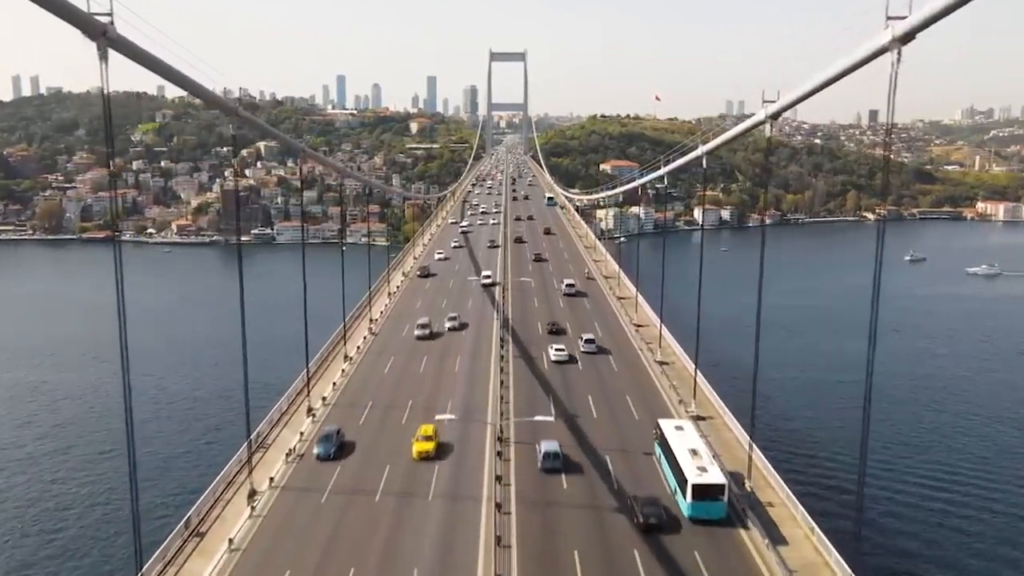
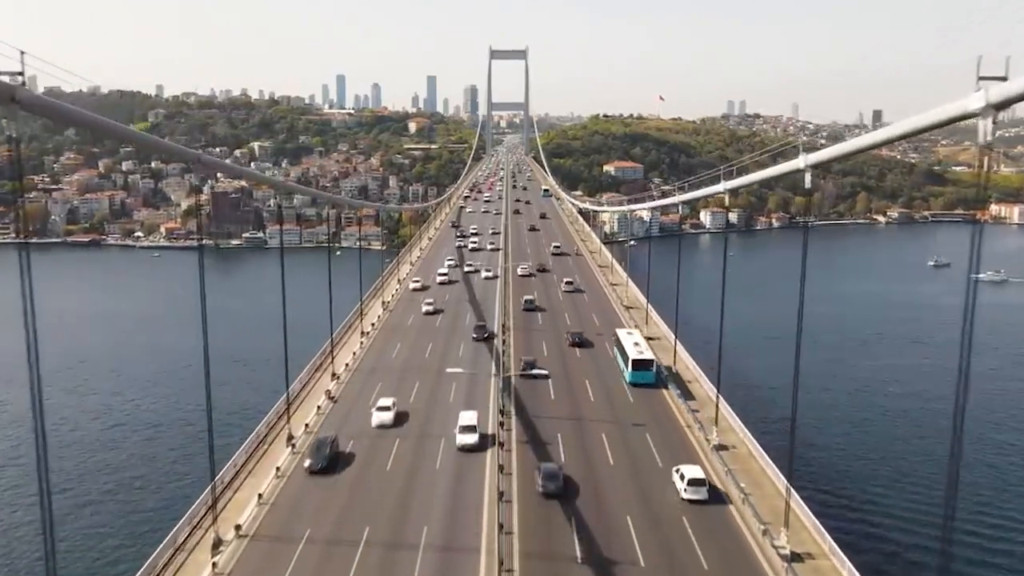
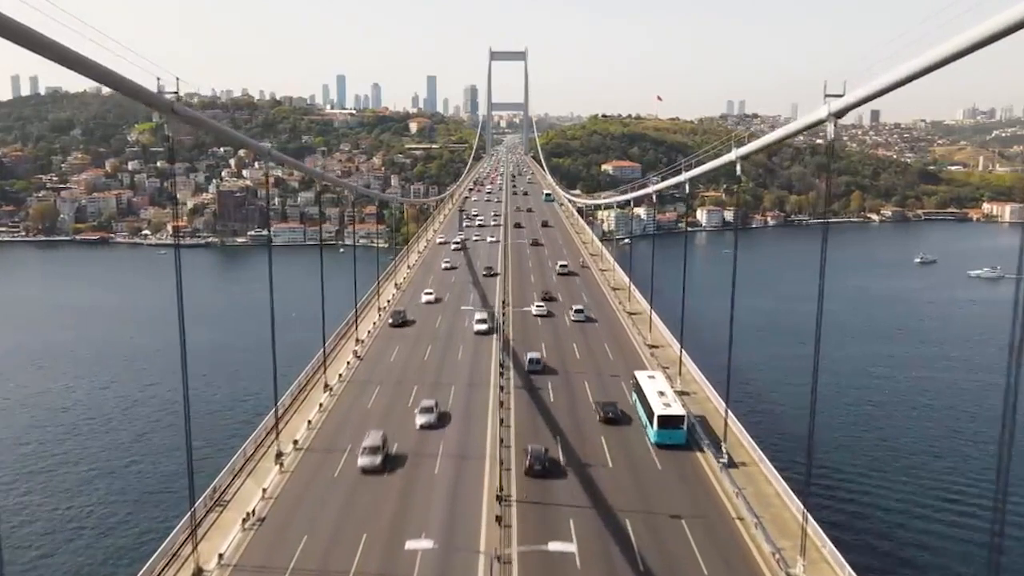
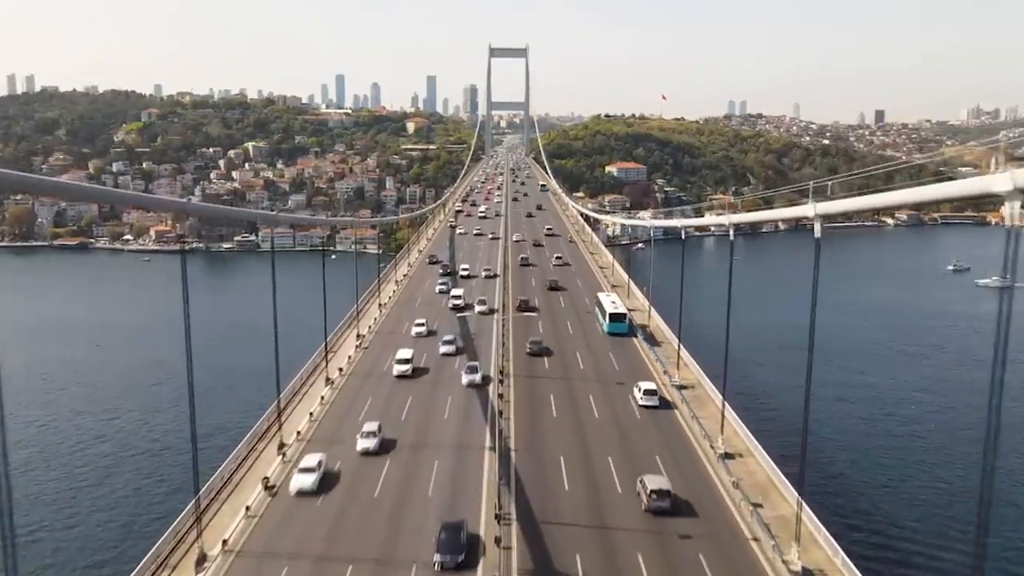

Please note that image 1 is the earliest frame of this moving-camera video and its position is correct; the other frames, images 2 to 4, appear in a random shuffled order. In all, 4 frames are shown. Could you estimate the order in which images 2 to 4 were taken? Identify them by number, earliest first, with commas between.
3, 2, 4
